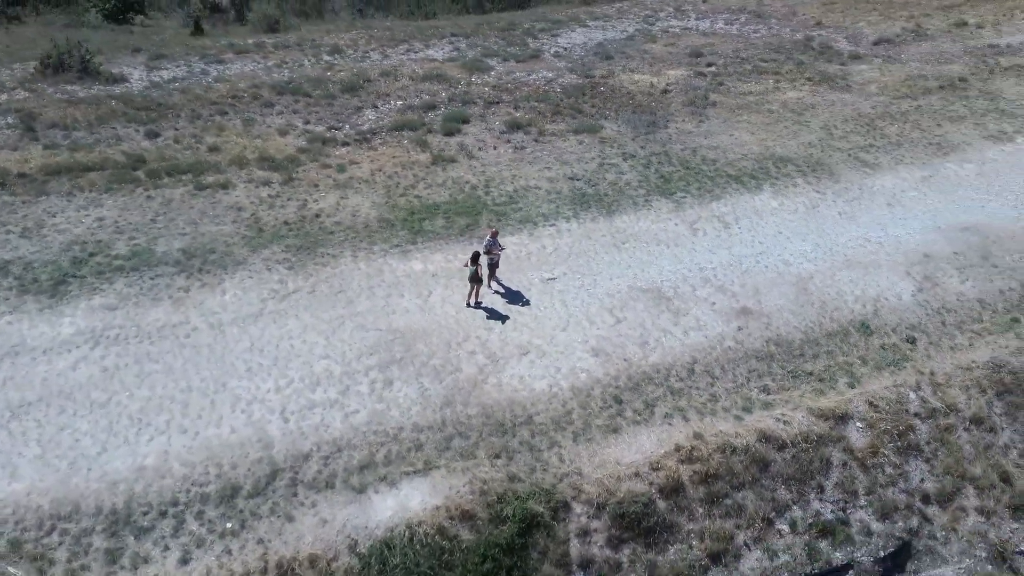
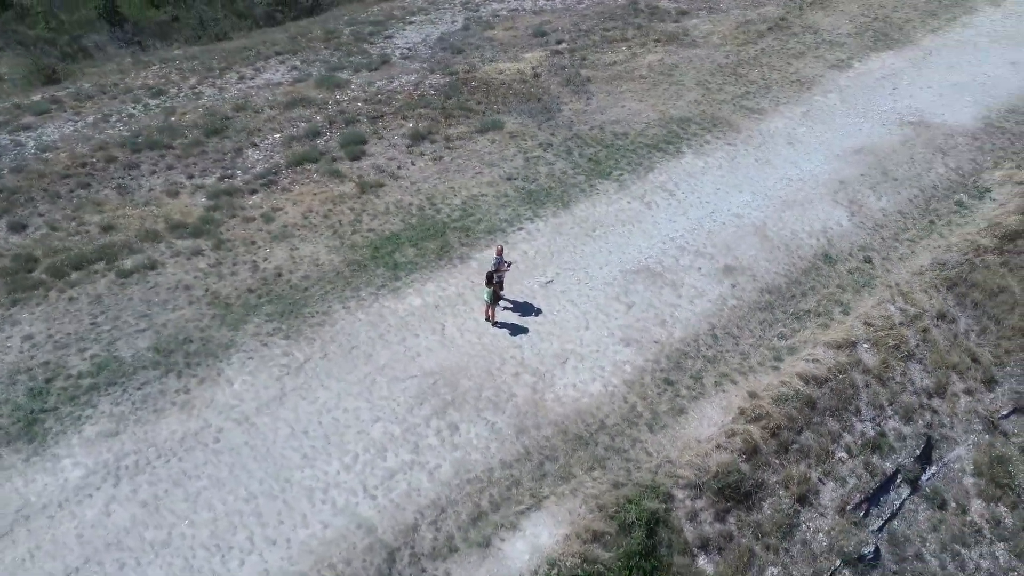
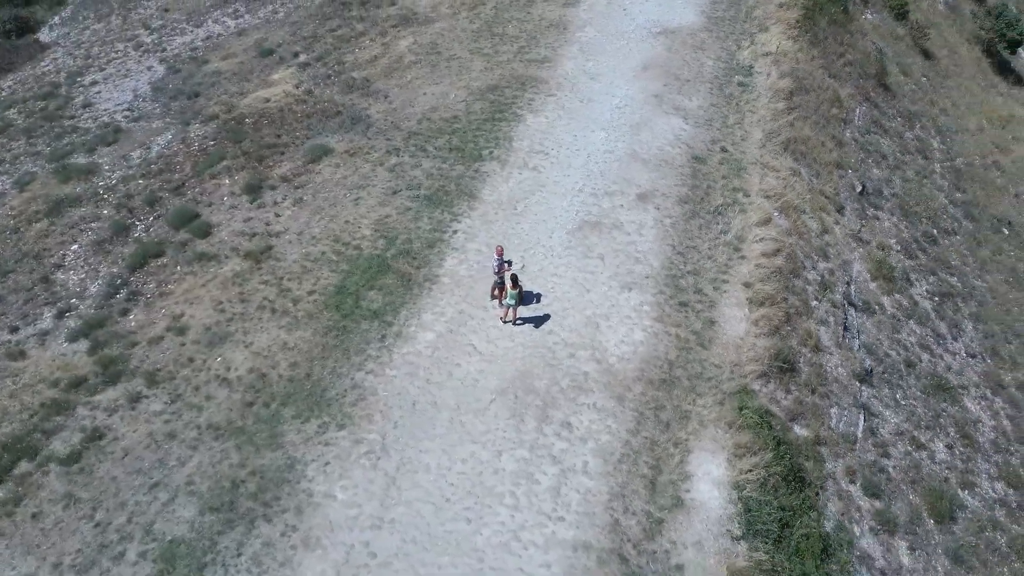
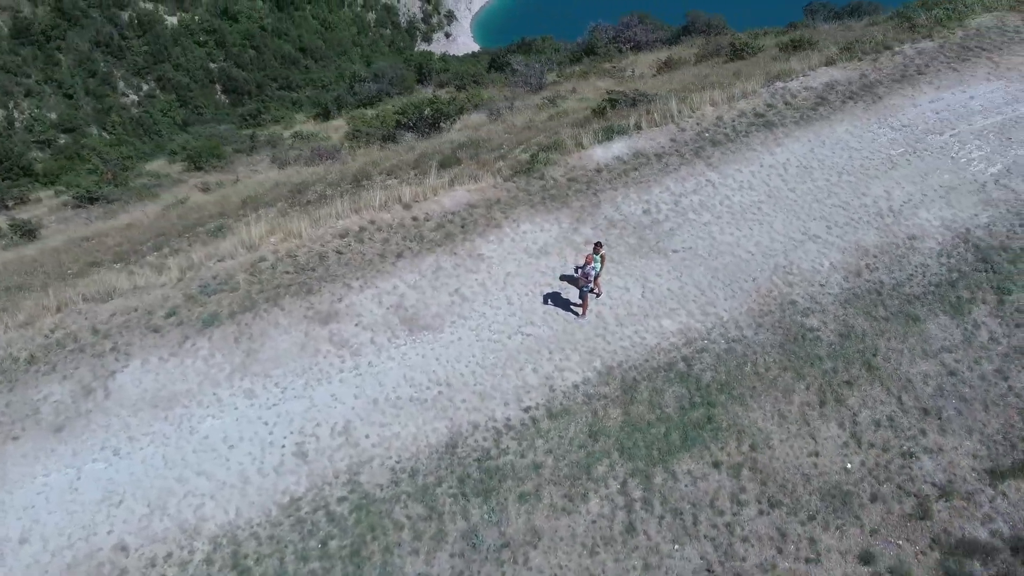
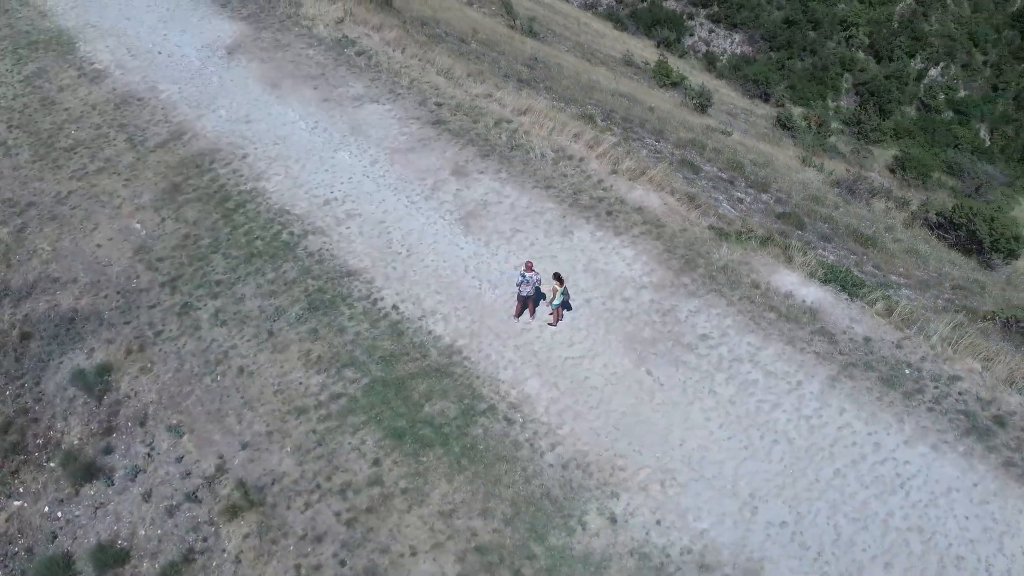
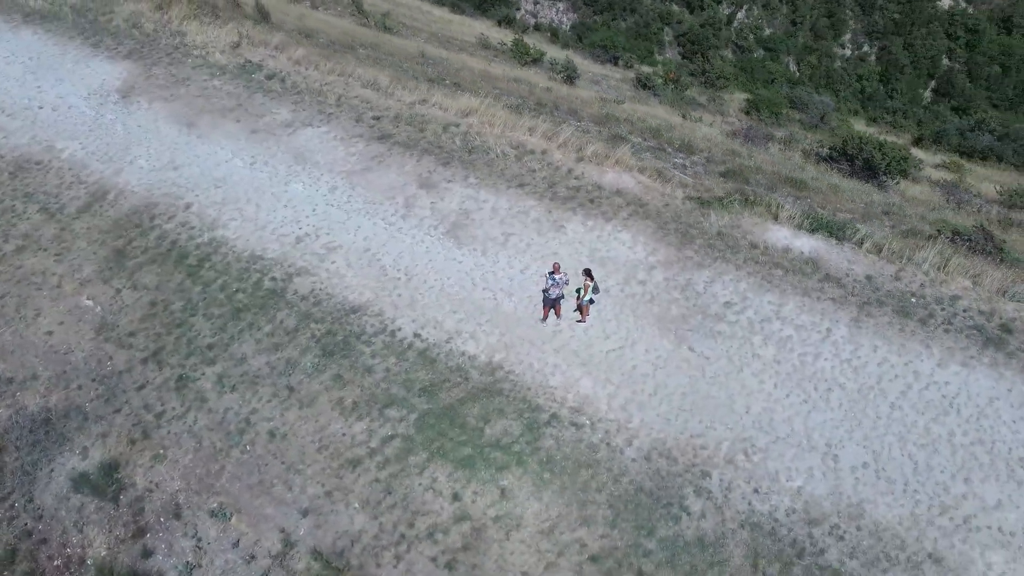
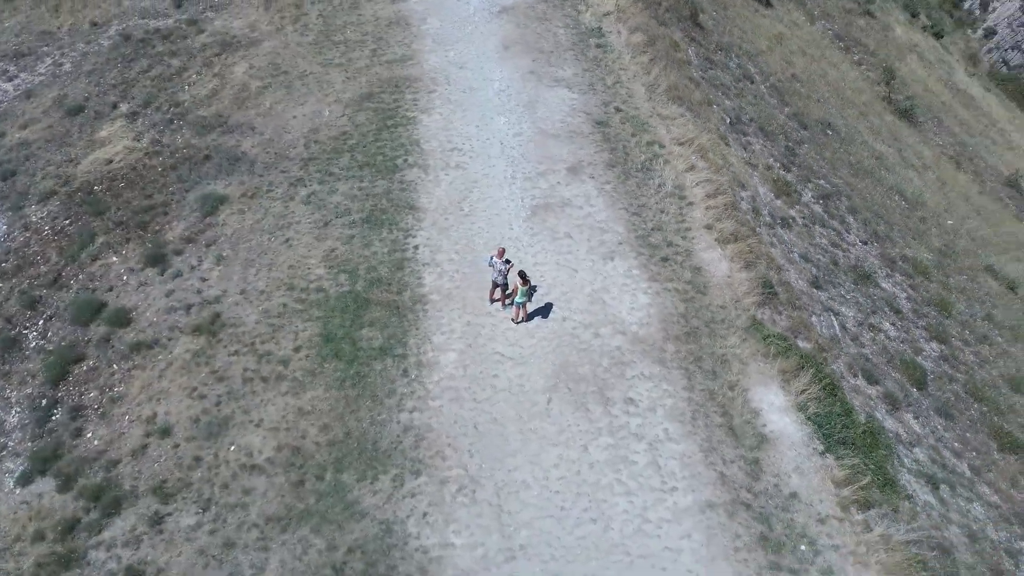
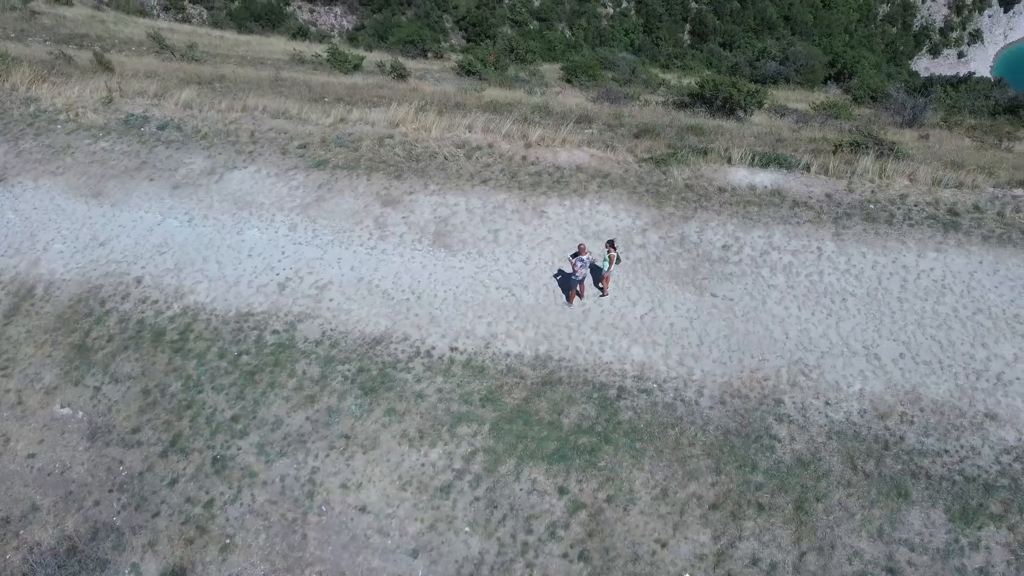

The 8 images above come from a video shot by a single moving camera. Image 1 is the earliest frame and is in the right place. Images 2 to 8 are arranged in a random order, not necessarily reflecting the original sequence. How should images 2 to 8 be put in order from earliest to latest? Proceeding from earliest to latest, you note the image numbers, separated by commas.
2, 3, 7, 5, 6, 8, 4
